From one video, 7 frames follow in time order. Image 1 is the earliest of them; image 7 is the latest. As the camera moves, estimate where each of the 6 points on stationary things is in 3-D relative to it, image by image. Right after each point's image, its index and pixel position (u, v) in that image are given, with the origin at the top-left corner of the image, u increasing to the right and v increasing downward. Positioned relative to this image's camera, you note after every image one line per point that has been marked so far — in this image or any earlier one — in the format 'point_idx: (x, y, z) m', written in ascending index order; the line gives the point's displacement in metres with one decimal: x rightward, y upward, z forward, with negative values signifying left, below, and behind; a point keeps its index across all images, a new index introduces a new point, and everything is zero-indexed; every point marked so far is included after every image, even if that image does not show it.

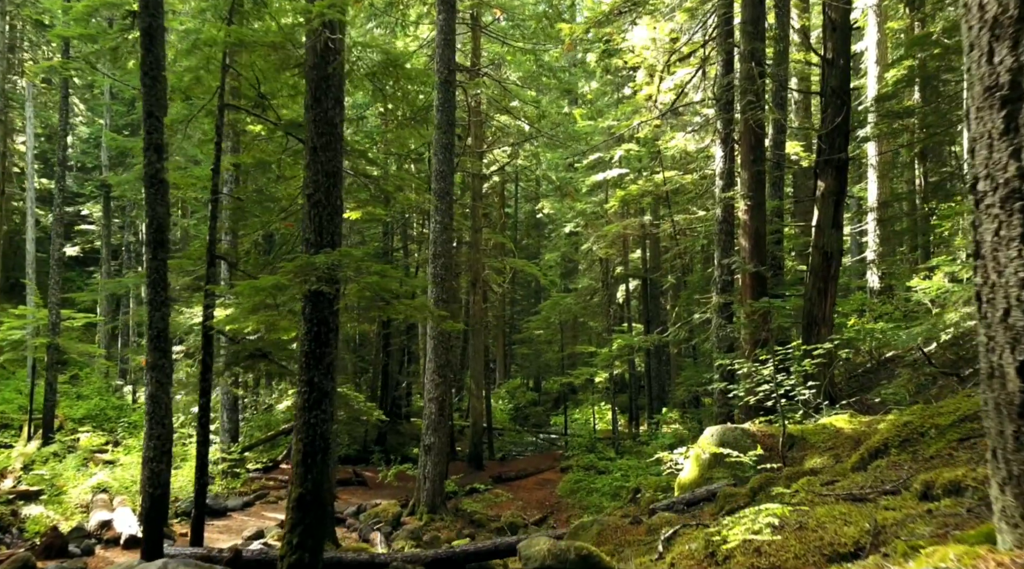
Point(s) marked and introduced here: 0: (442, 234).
0: (-1.4, +1.0, +17.1) m
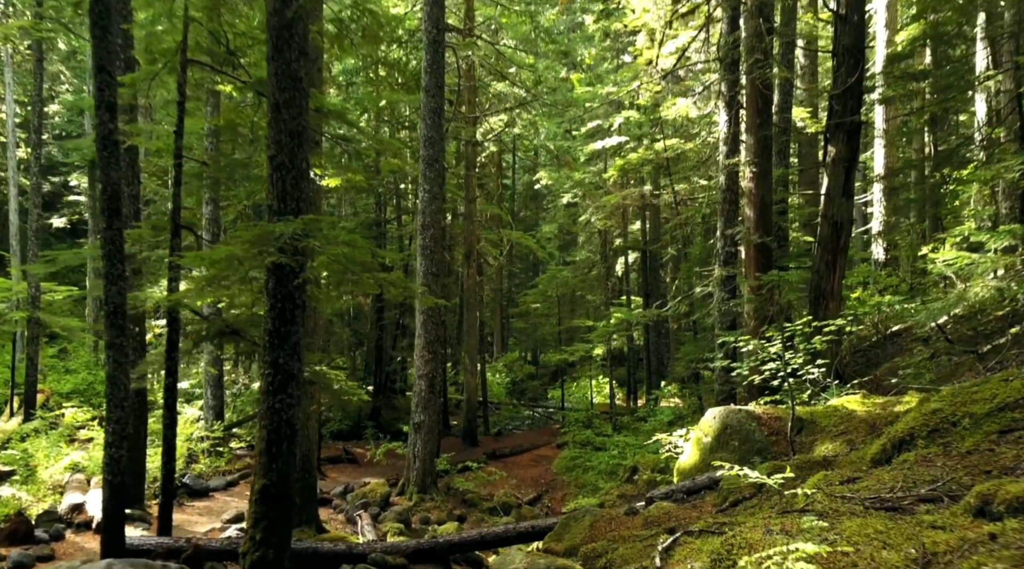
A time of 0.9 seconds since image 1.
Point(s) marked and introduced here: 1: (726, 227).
0: (-1.6, +1.5, +16.4) m
1: (+3.6, +1.0, +14.5) m
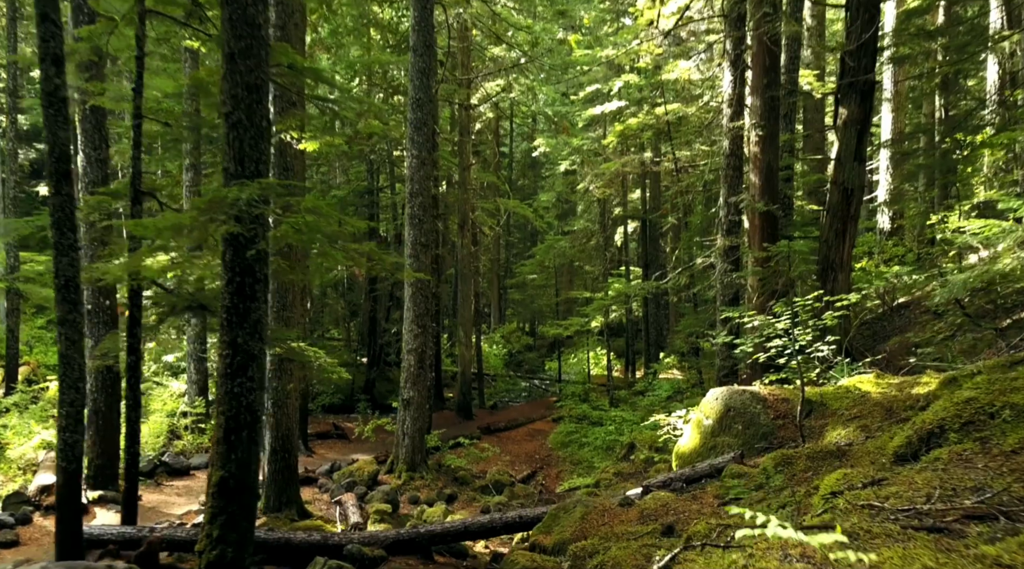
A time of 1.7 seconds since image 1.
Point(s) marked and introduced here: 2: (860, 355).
0: (-1.7, +2.0, +15.6) m
1: (+3.4, +1.4, +13.8) m
2: (+5.1, -1.0, +12.7) m
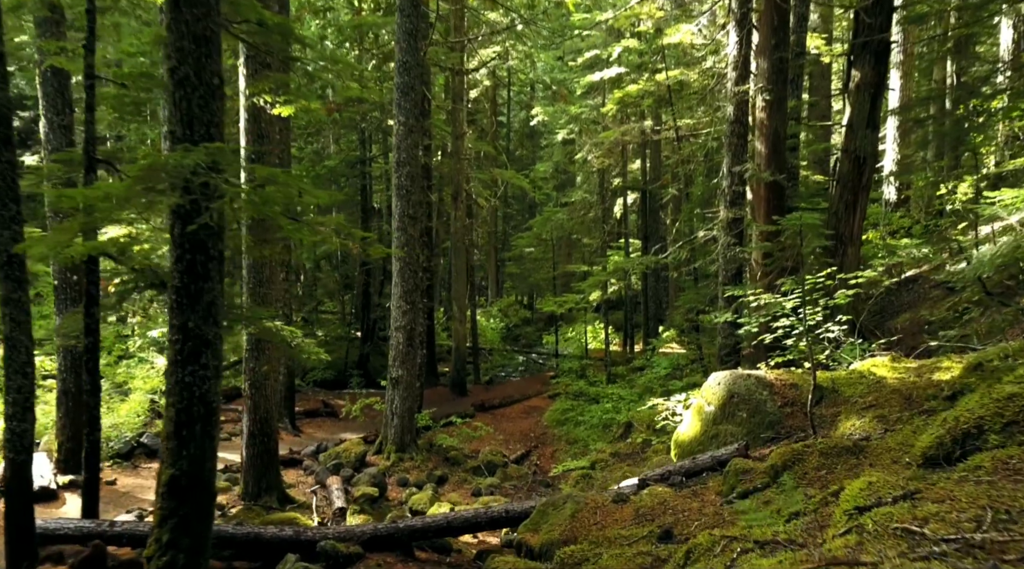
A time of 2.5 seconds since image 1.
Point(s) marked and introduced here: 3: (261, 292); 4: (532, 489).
0: (-1.8, +2.5, +14.9) m
1: (+3.3, +1.8, +13.0) m
2: (+5.0, -0.7, +12.0) m
3: (-3.3, -0.1, +11.4) m
4: (+0.3, -3.4, +14.6) m
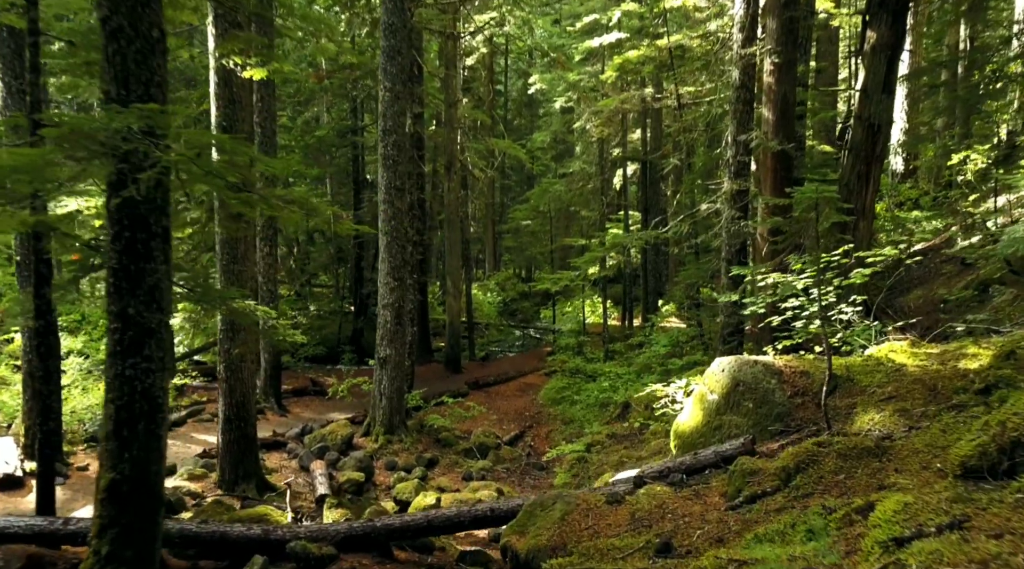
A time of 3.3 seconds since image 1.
0: (-1.9, +2.9, +14.1) m
1: (+3.2, +2.2, +12.3) m
2: (+4.9, -0.4, +11.4) m
3: (-3.4, +0.2, +10.7) m
4: (+0.2, -3.0, +14.0) m
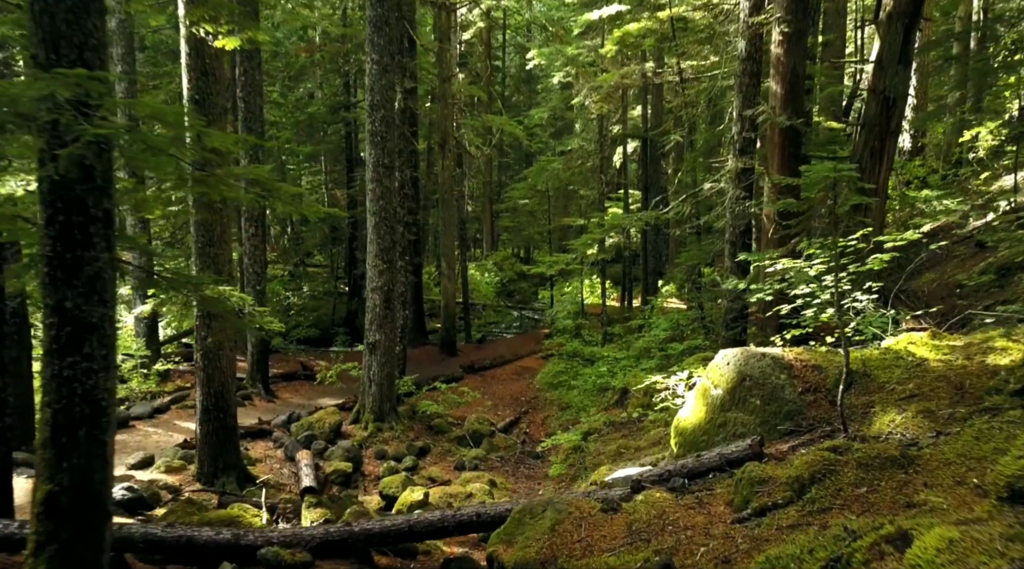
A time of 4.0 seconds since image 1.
0: (-2.0, +3.2, +13.4) m
1: (+3.1, +2.4, +11.7) m
2: (+4.8, -0.2, +10.8) m
3: (-3.5, +0.4, +10.2) m
4: (+0.1, -2.8, +13.5) m
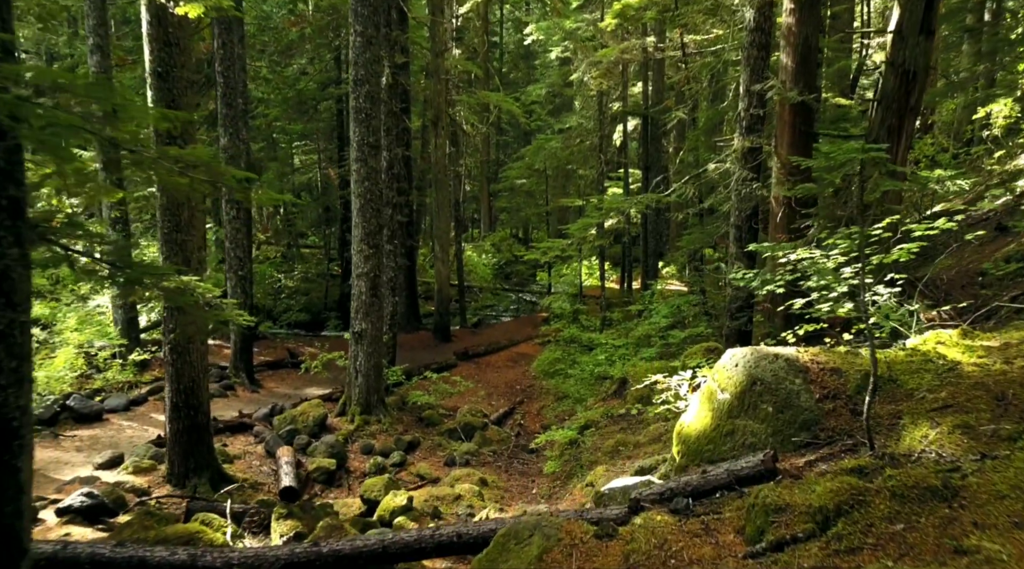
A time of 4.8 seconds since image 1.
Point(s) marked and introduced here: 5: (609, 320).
0: (-2.1, +3.4, +12.7) m
1: (+3.0, +2.5, +10.9) m
2: (+4.7, 0.0, +10.1) m
3: (-3.6, +0.5, +9.4) m
4: (0.0, -2.6, +12.8) m
5: (+2.2, -0.8, +19.9) m
